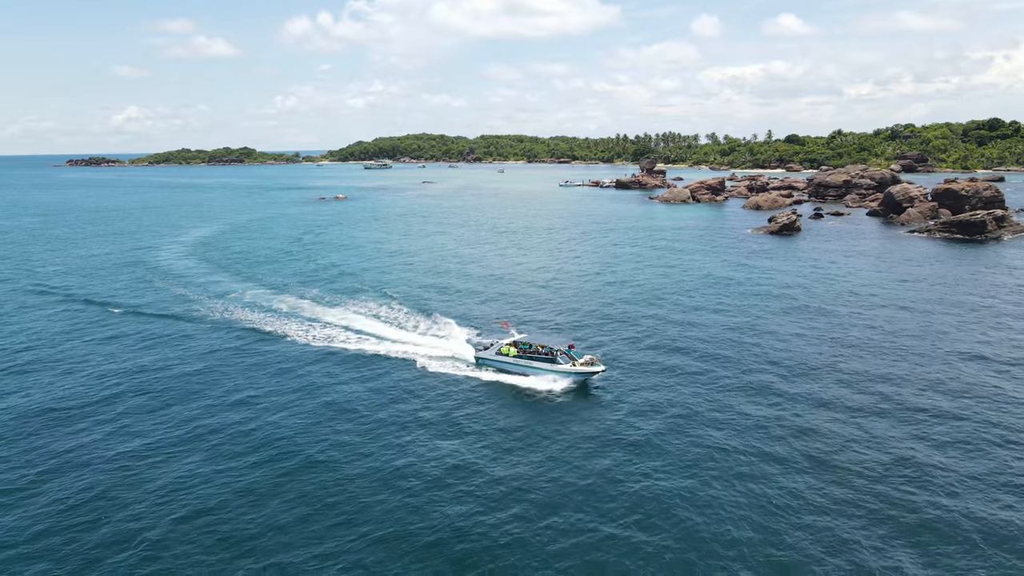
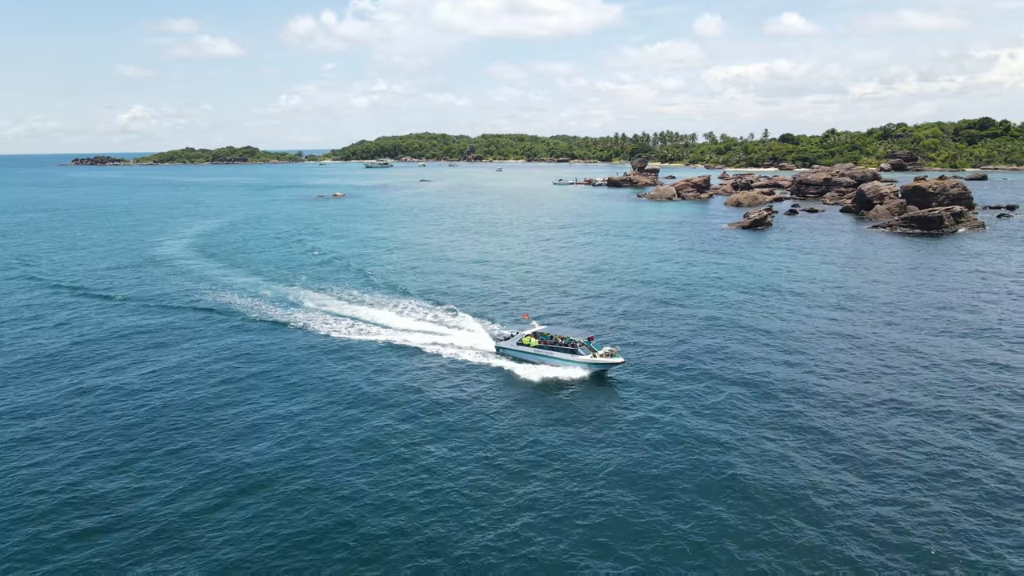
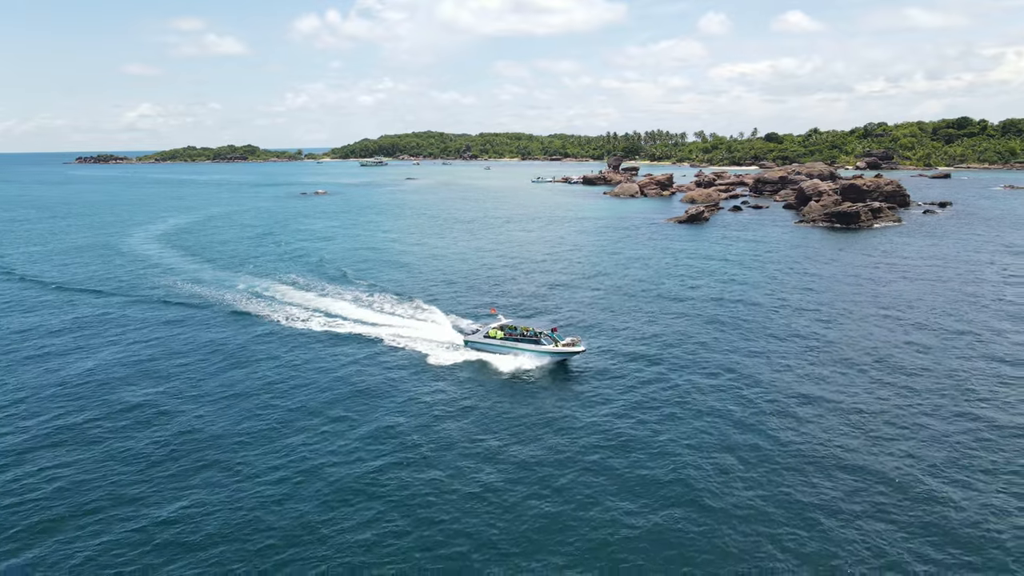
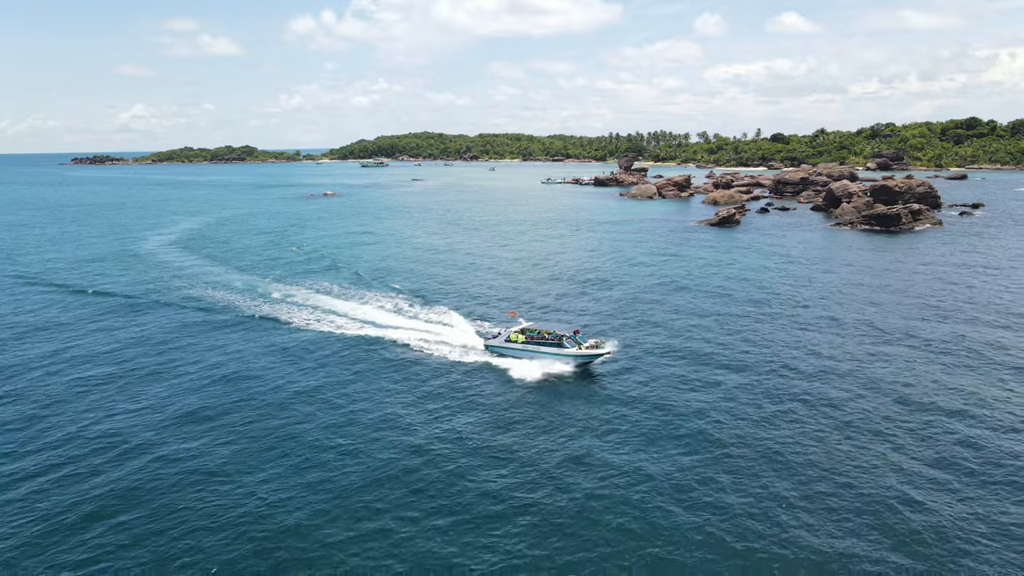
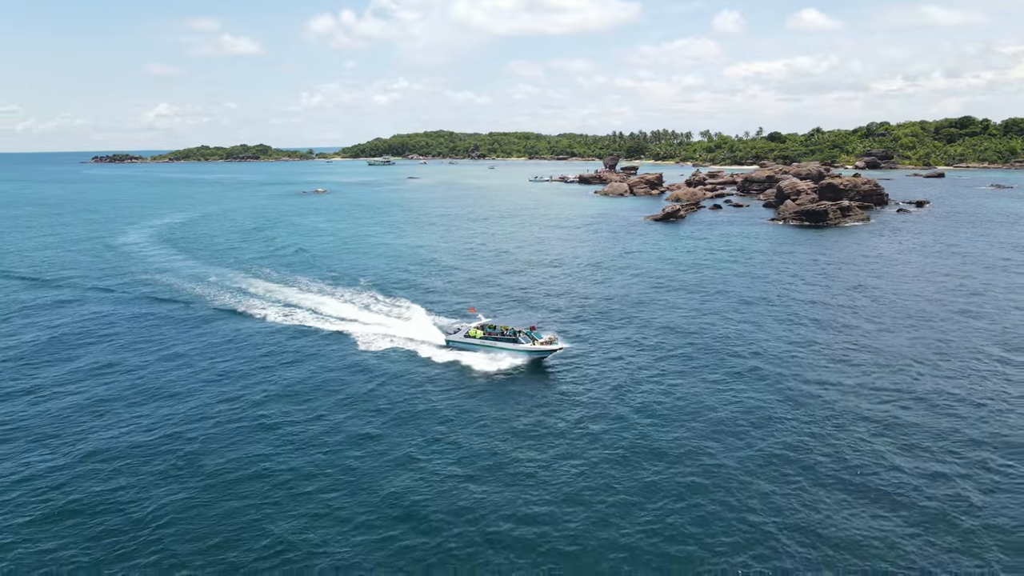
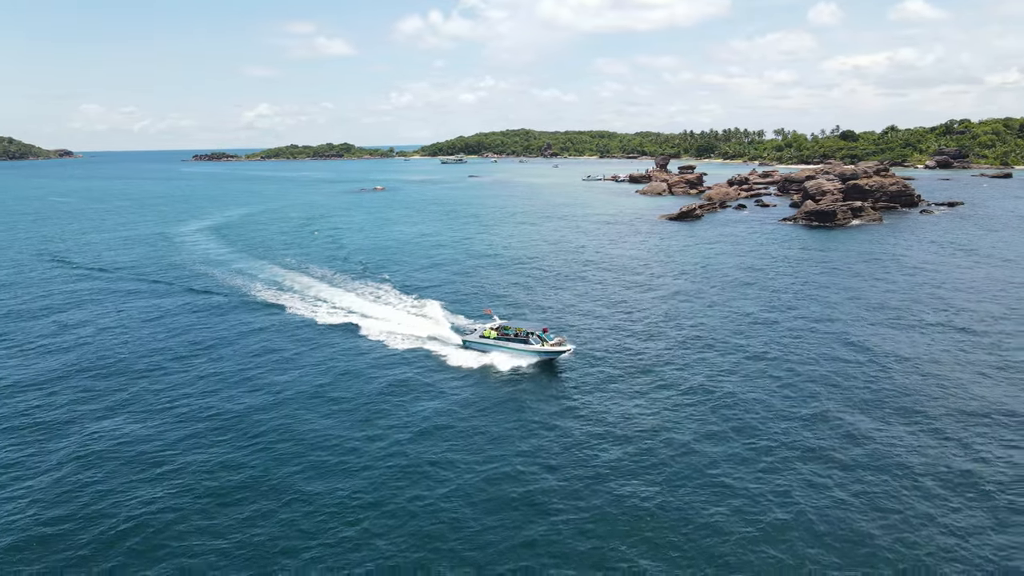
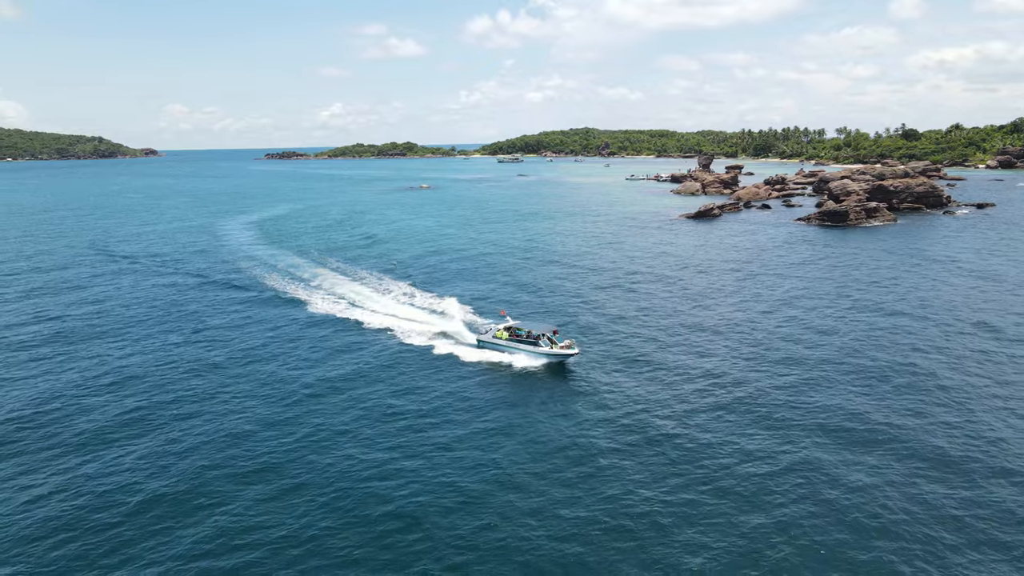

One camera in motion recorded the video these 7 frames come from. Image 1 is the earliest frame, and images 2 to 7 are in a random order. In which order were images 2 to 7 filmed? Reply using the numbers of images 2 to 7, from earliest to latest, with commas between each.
2, 4, 3, 5, 6, 7
